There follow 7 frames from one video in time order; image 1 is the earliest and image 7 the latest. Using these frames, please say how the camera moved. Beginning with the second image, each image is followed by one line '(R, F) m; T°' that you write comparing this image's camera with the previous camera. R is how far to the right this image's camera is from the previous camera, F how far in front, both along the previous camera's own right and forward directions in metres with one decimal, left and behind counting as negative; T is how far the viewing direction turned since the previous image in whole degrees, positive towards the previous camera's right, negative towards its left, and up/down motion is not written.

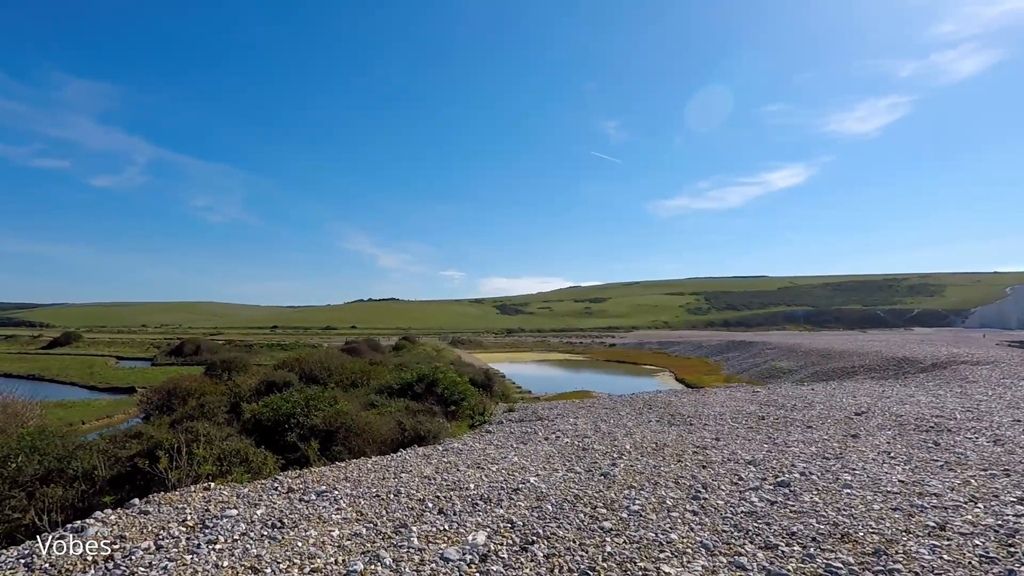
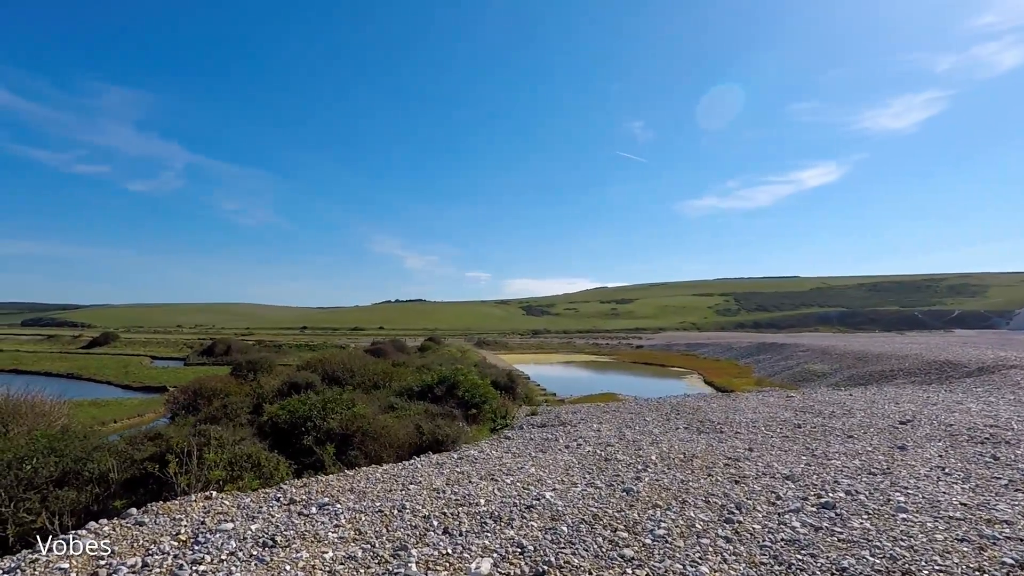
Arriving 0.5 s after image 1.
(+0.2, +0.7) m; -3°
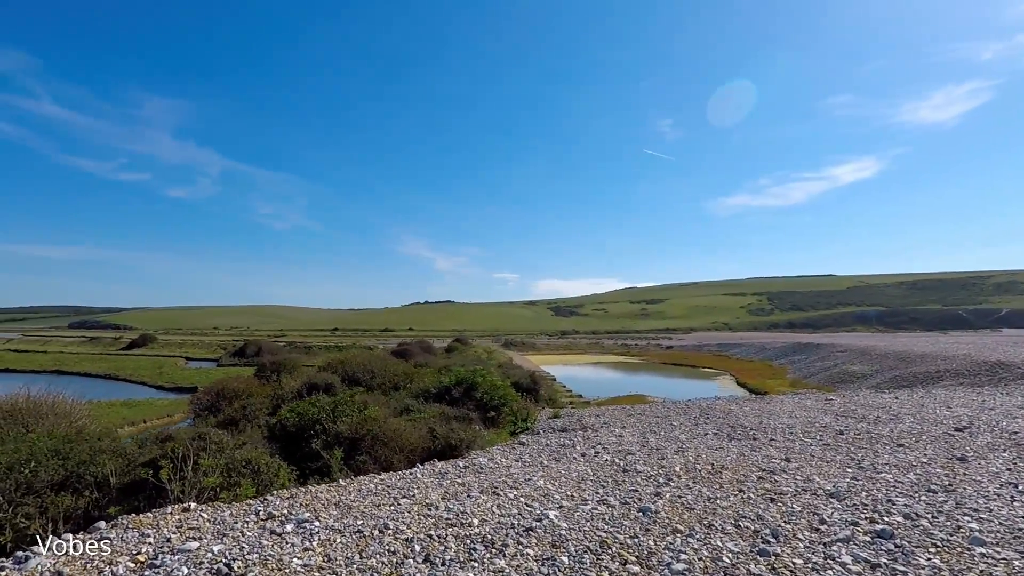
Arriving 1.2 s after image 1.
(+0.4, +1.1) m; -3°
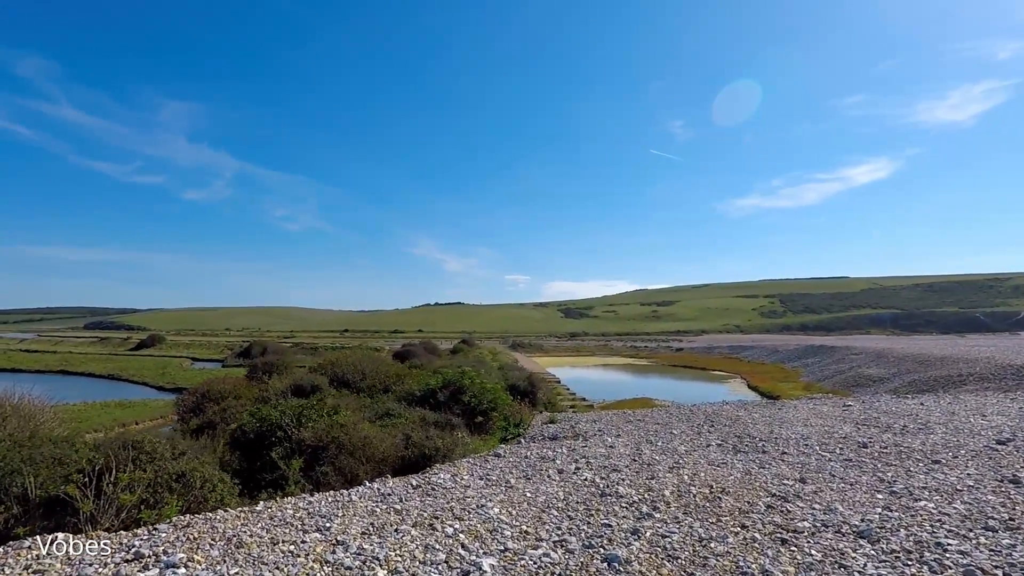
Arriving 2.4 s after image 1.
(+0.9, +1.9) m; -1°
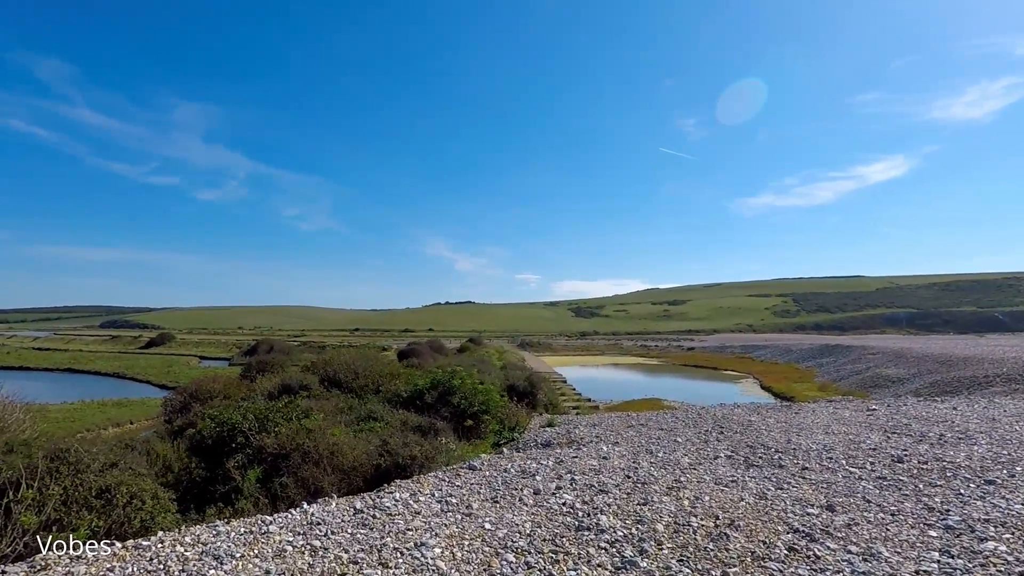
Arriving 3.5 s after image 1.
(+0.7, +1.8) m; -1°
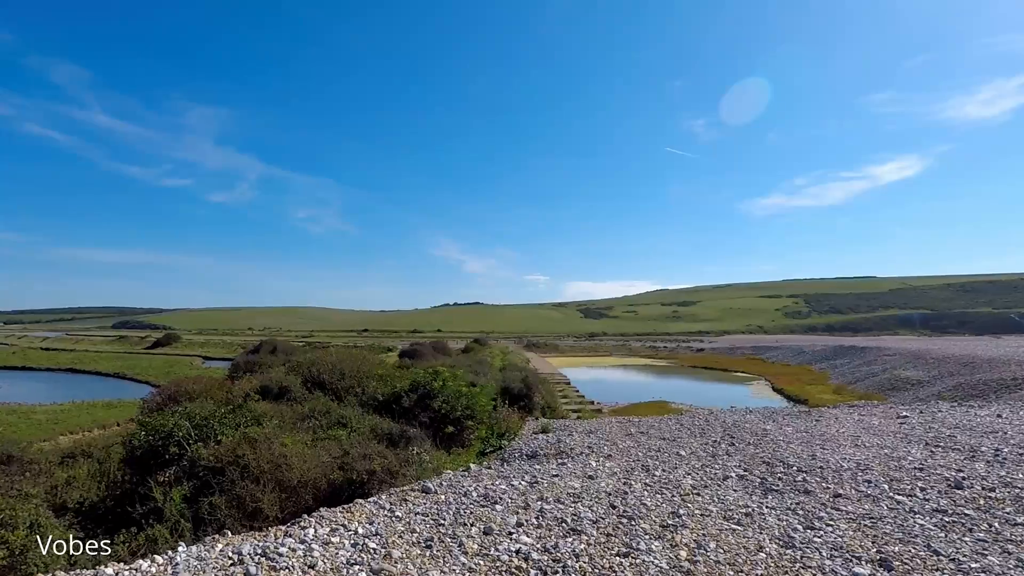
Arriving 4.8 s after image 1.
(+0.8, +2.2) m; -1°
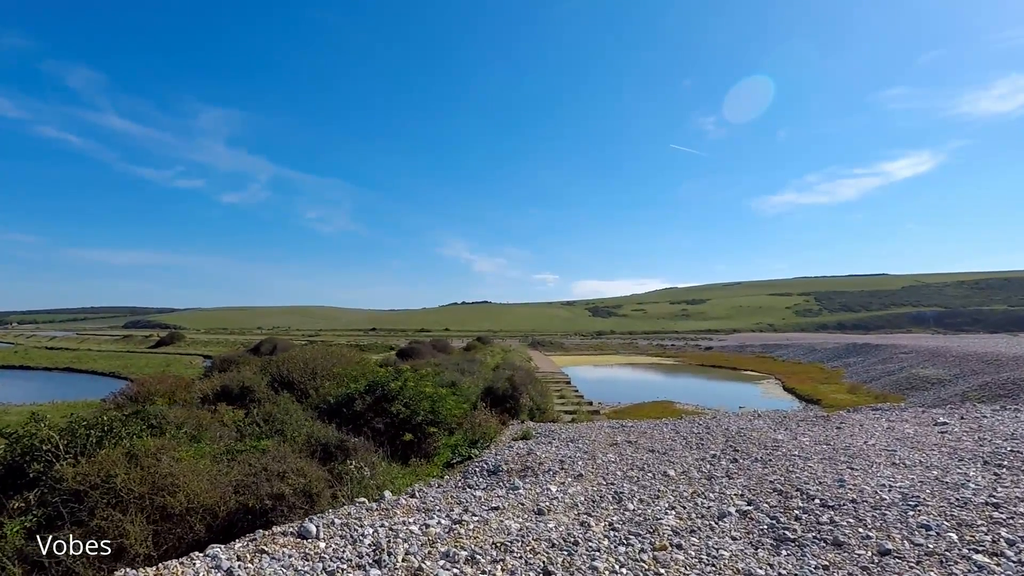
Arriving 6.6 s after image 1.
(+1.2, +2.8) m; -1°
